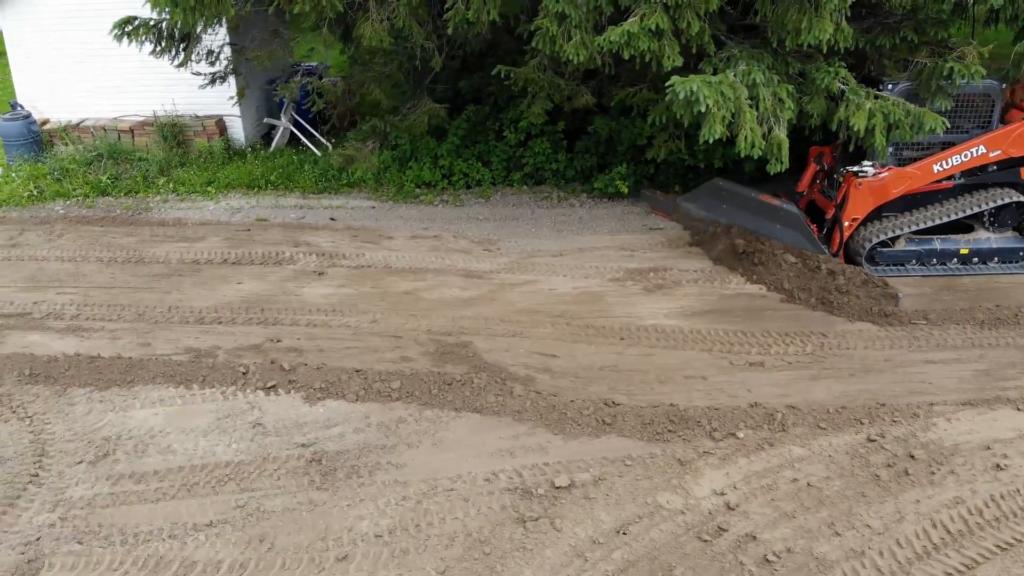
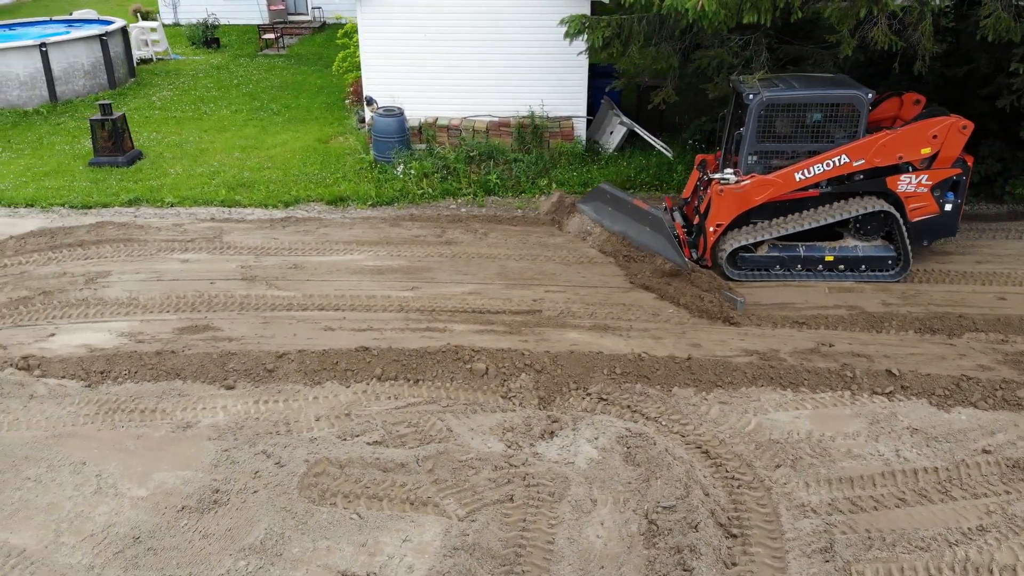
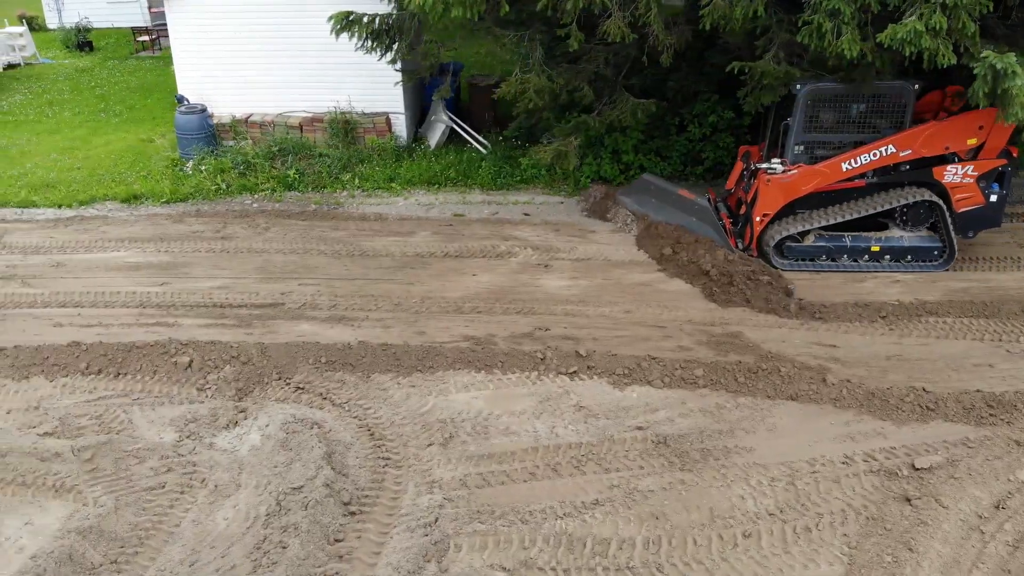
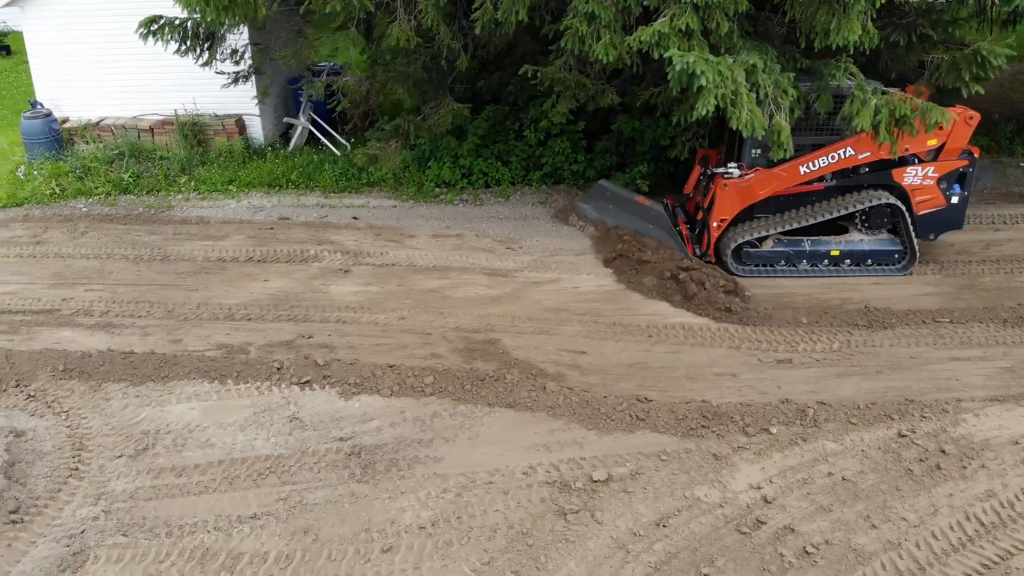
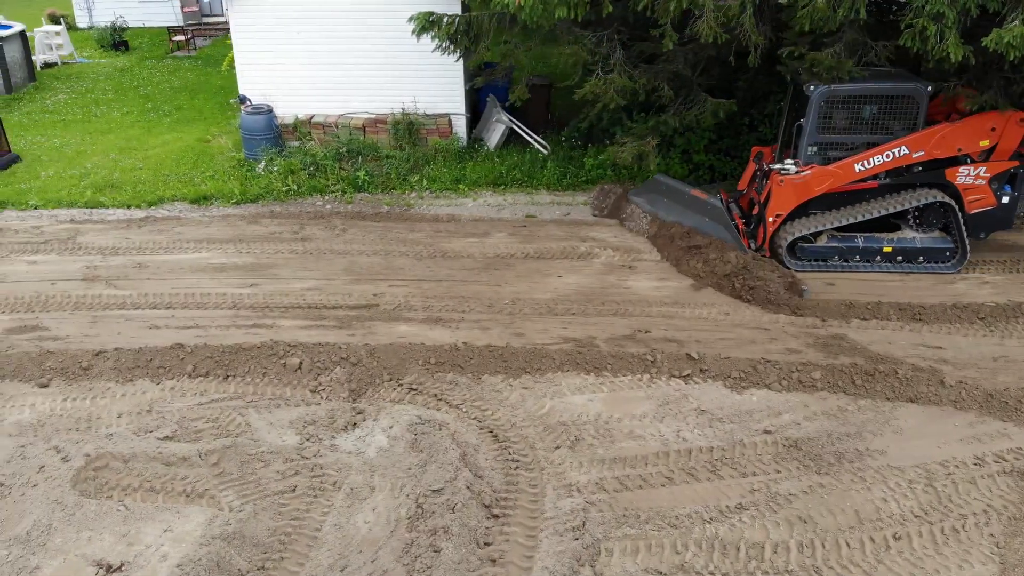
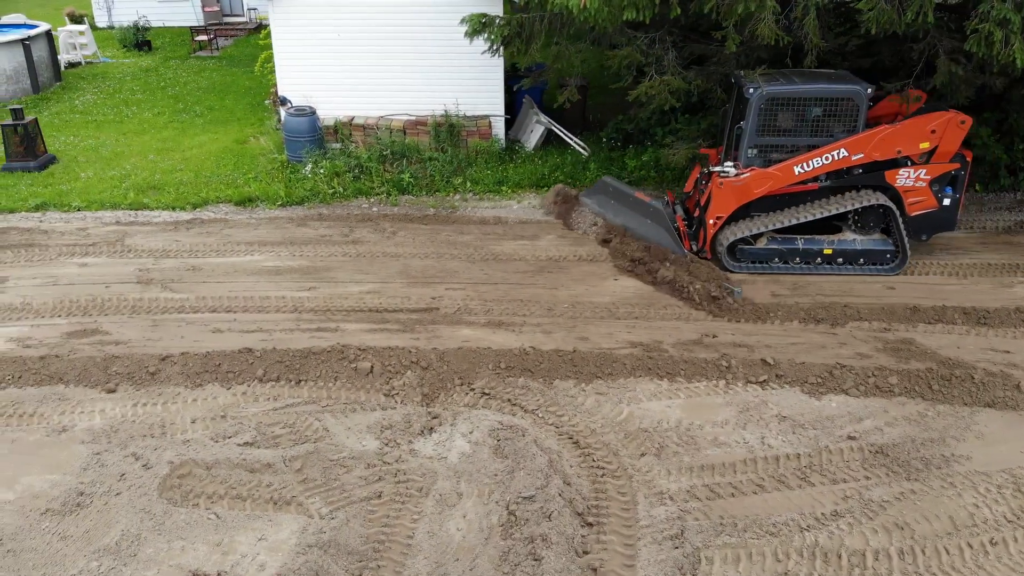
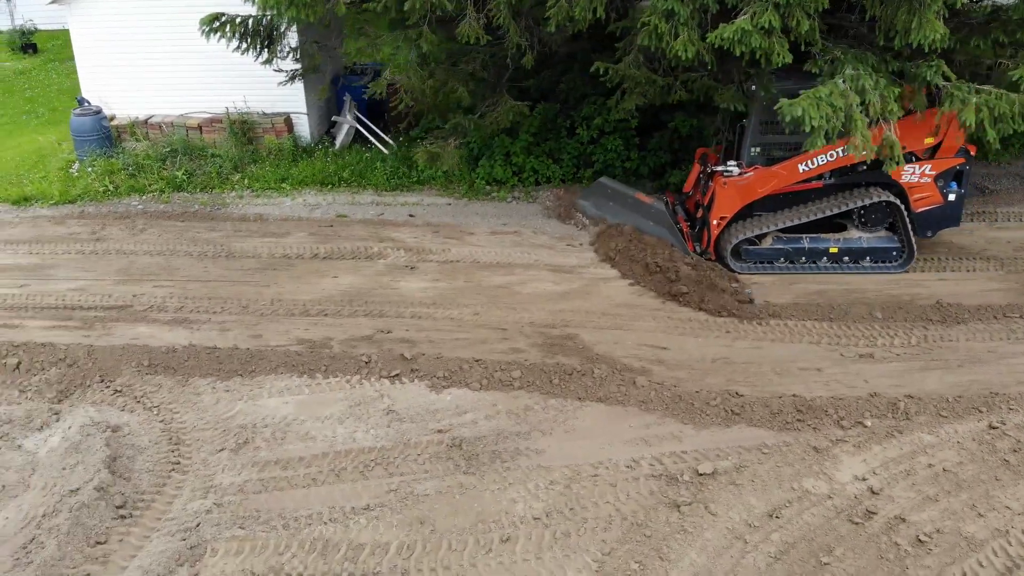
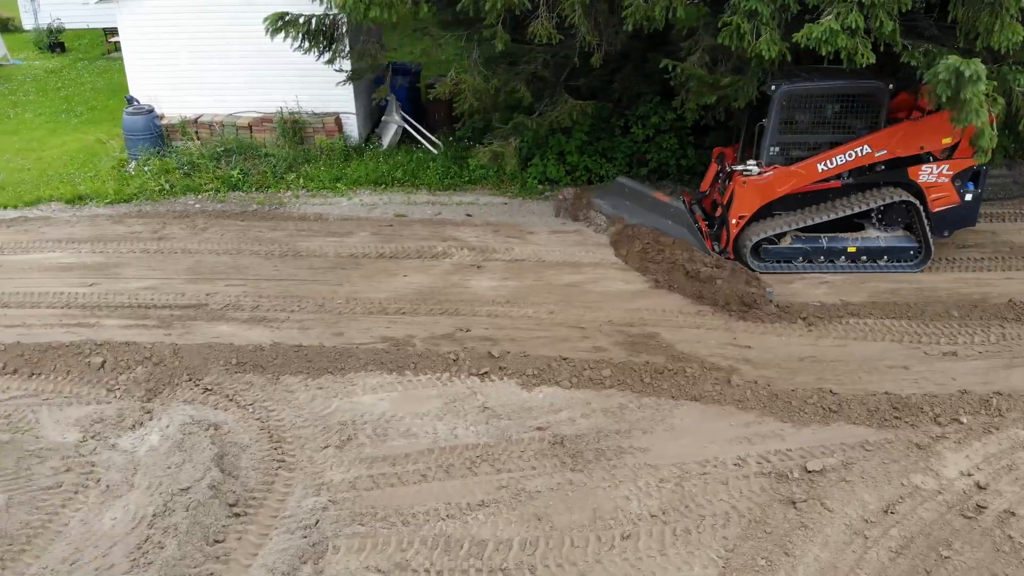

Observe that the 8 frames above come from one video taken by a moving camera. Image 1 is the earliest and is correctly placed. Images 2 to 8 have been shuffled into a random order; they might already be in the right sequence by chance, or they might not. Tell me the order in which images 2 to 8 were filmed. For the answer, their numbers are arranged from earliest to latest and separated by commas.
4, 7, 8, 3, 5, 6, 2
